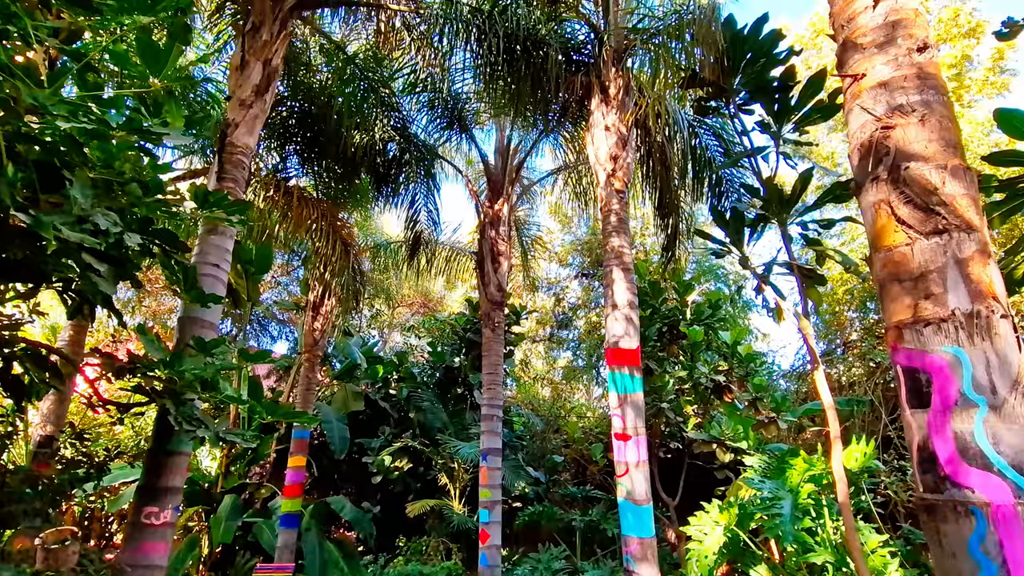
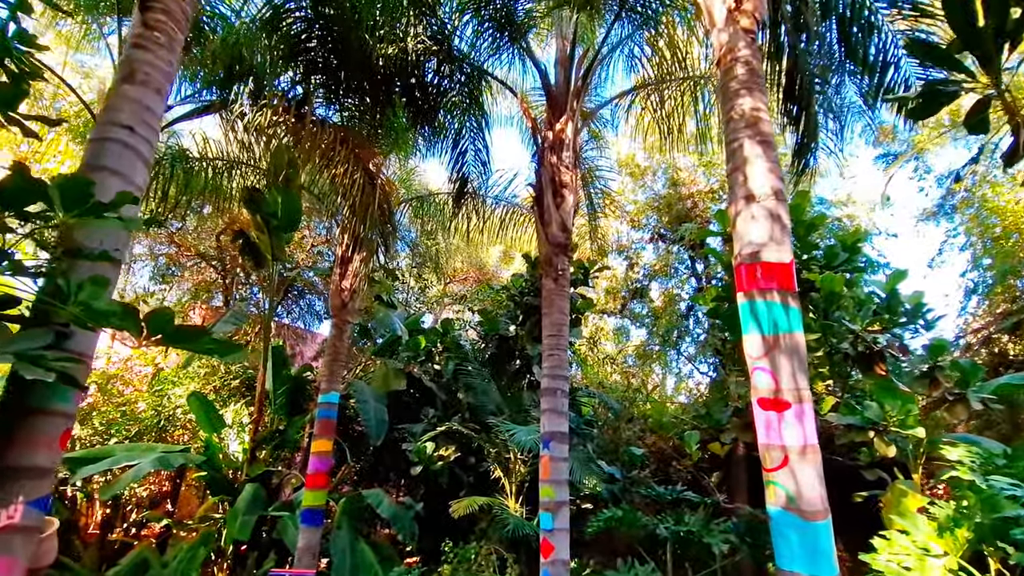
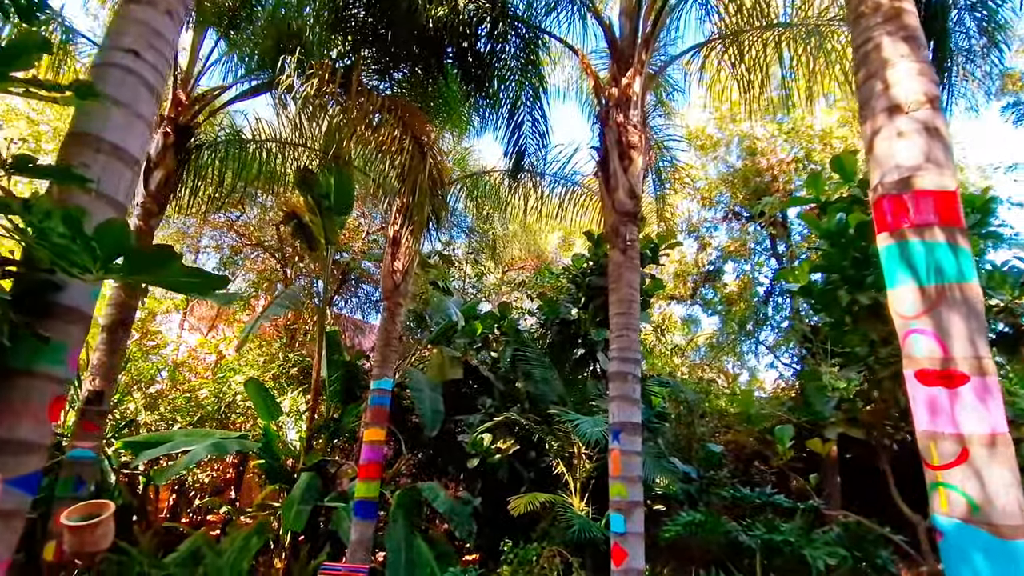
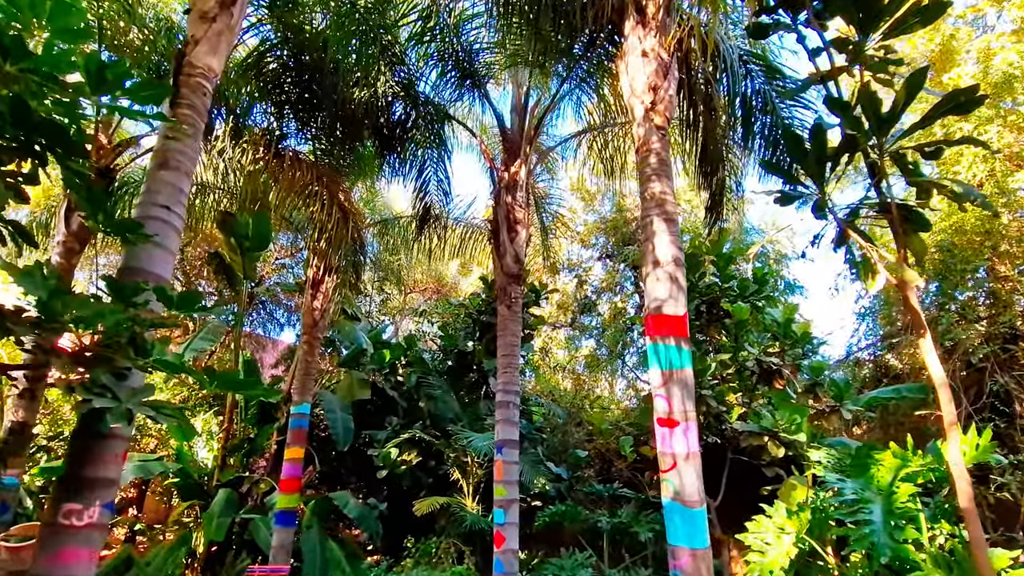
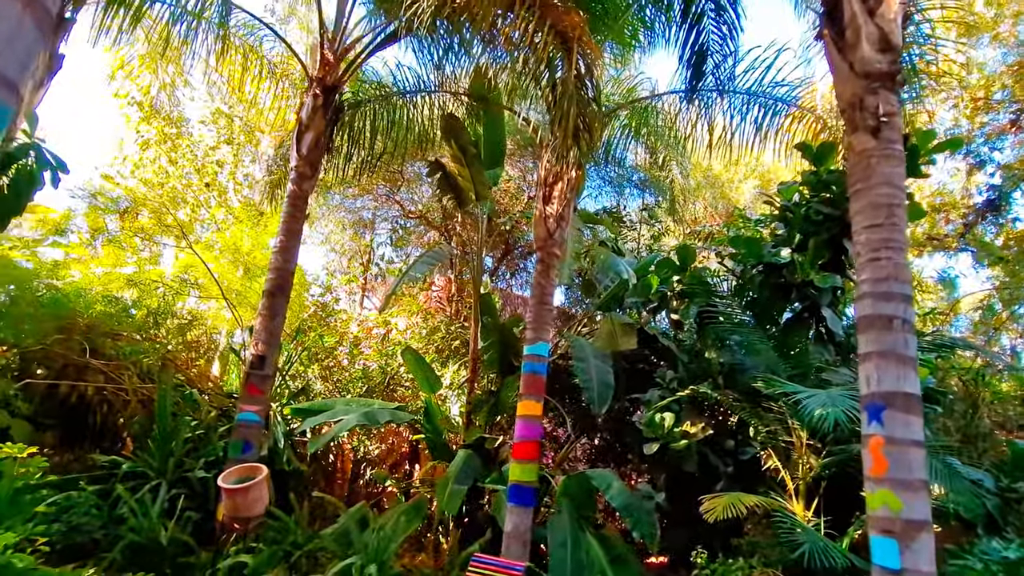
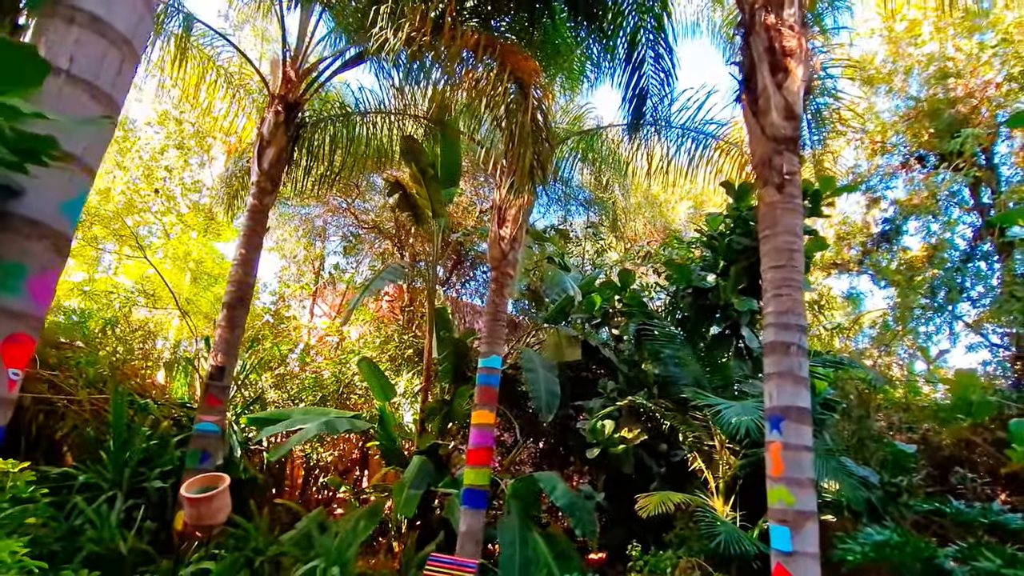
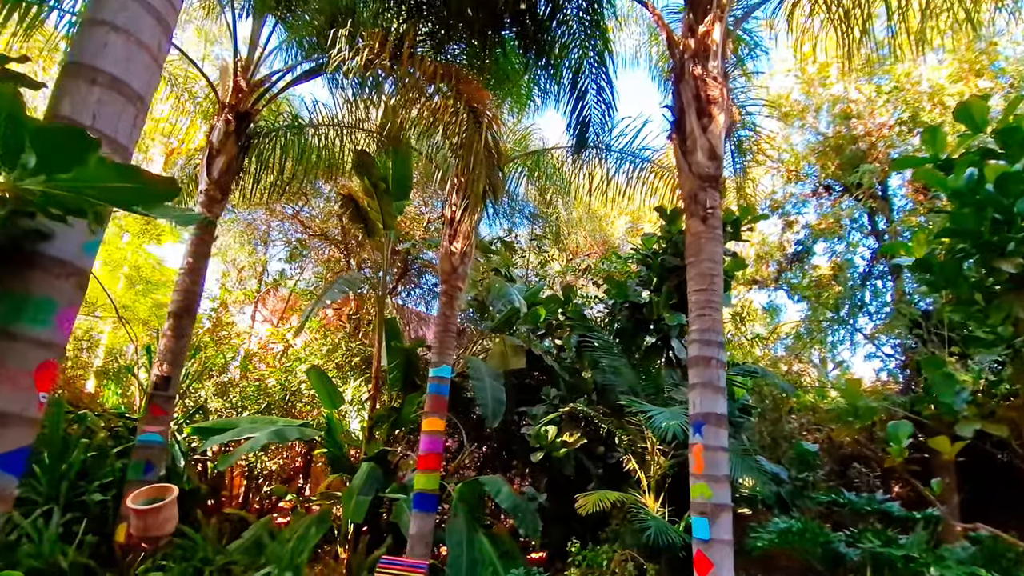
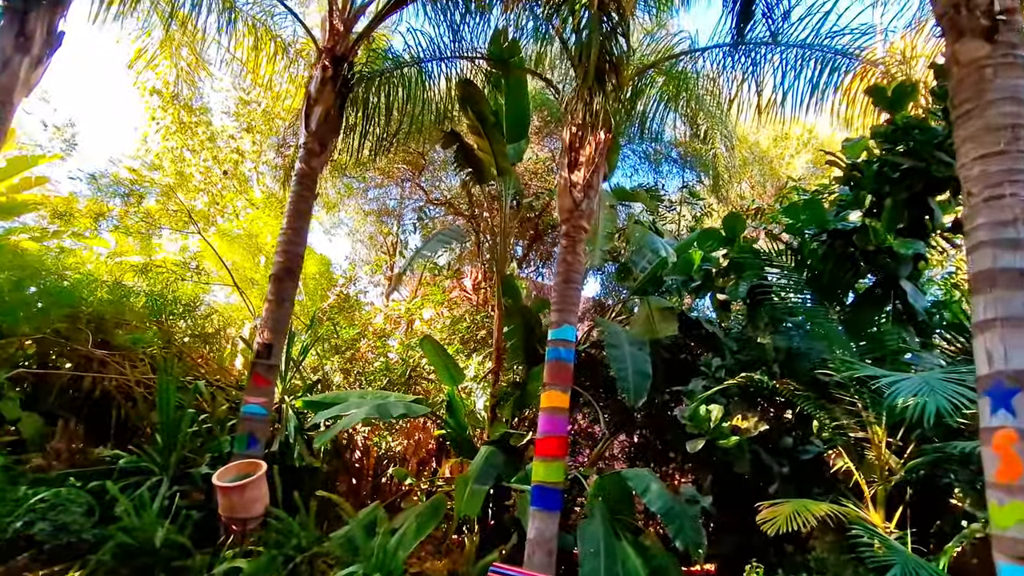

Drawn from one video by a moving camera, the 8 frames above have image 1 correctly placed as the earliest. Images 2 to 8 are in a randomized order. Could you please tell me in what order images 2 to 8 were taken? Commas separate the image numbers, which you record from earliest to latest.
4, 2, 3, 7, 6, 5, 8
